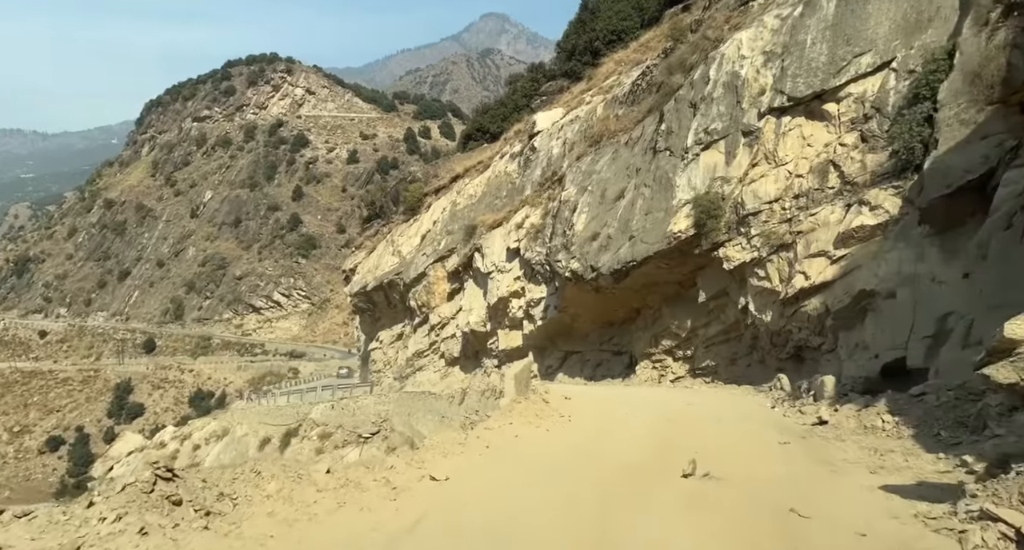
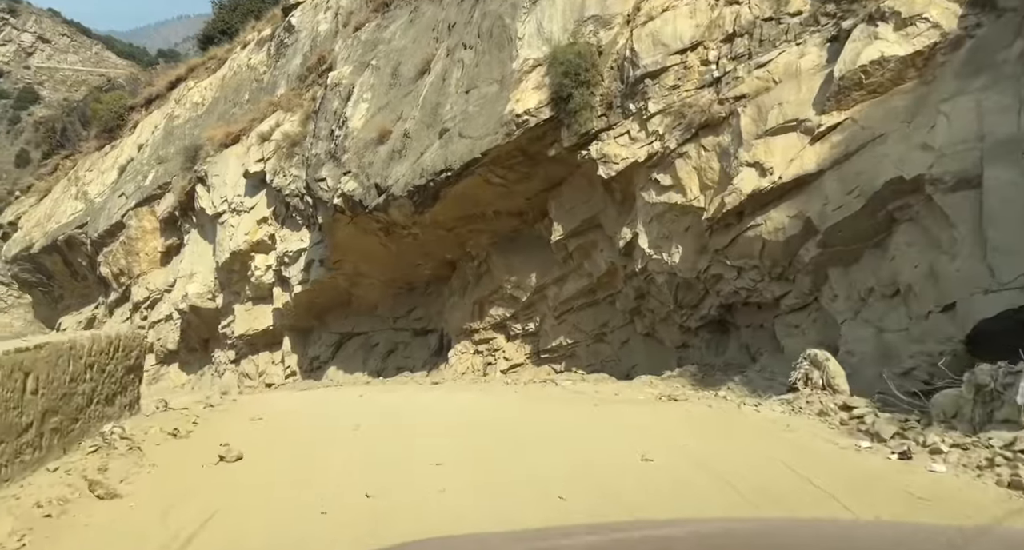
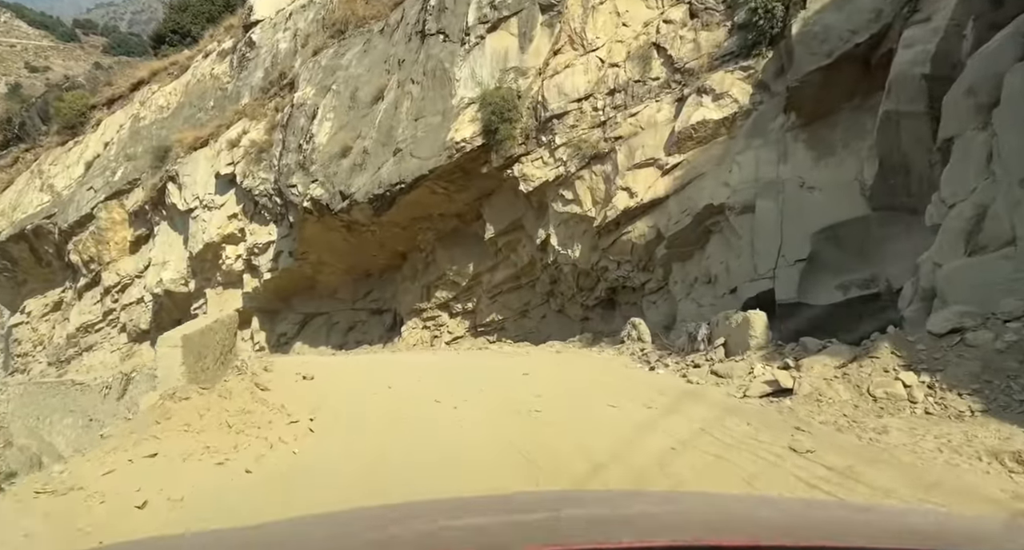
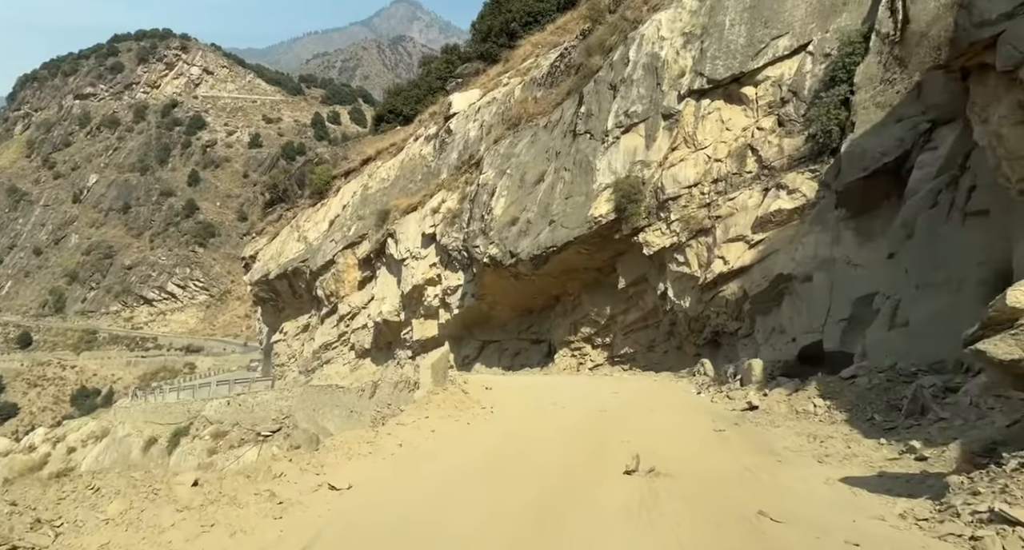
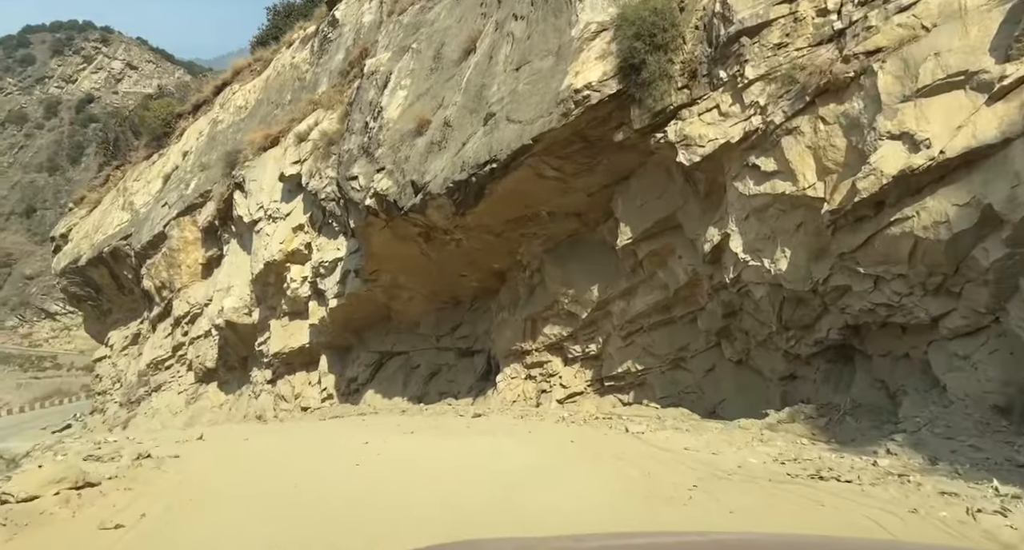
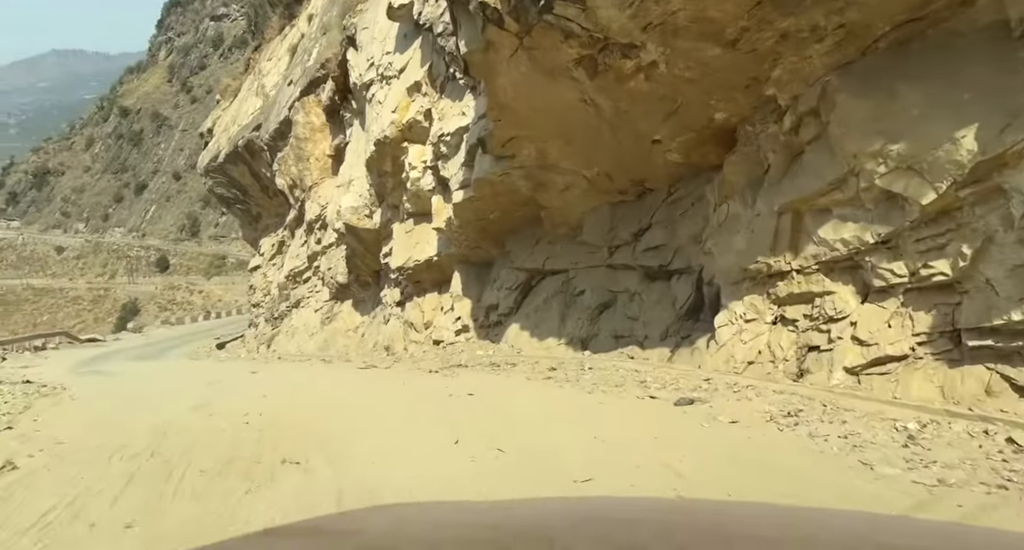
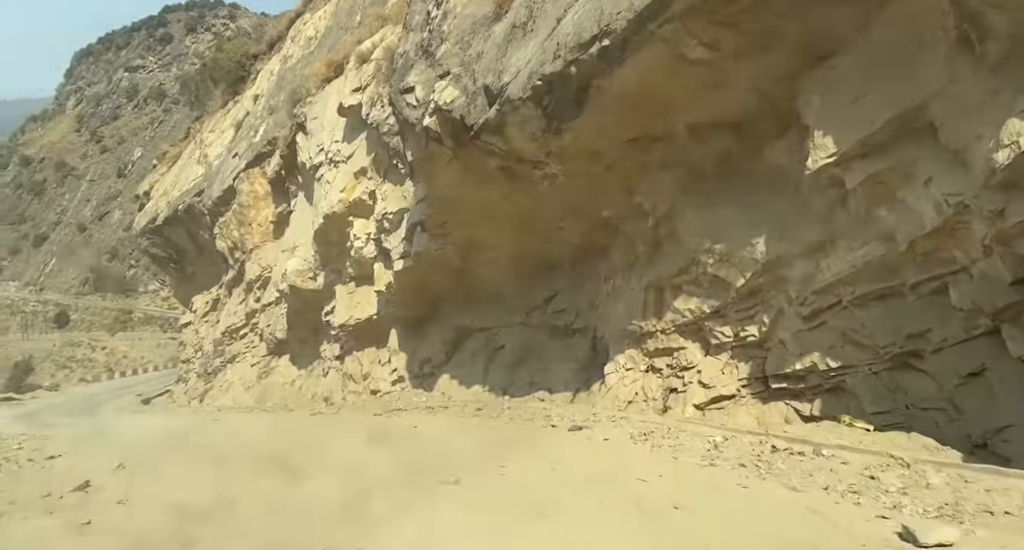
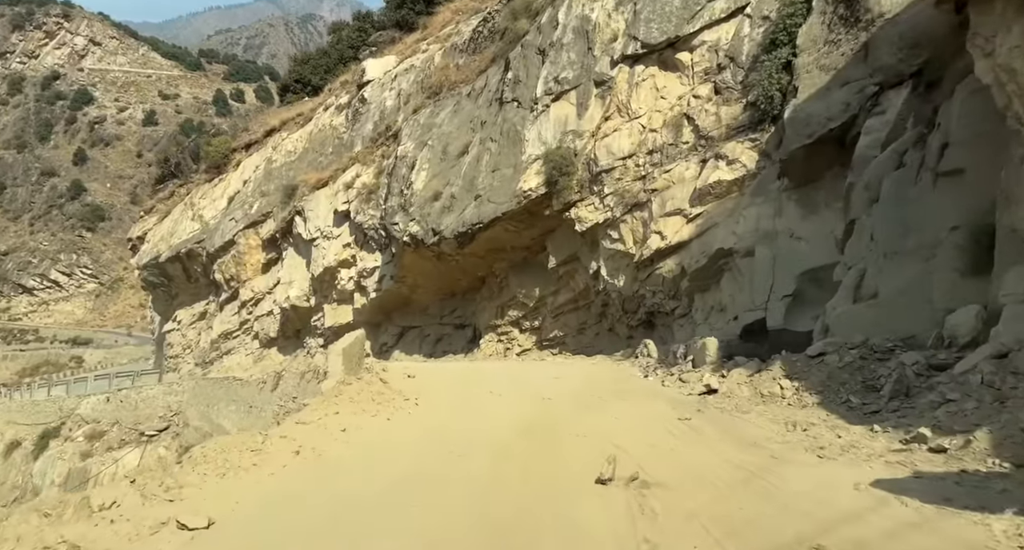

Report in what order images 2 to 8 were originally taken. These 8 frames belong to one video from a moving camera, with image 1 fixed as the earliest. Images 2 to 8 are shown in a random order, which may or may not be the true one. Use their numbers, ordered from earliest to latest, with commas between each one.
4, 8, 3, 2, 5, 7, 6
